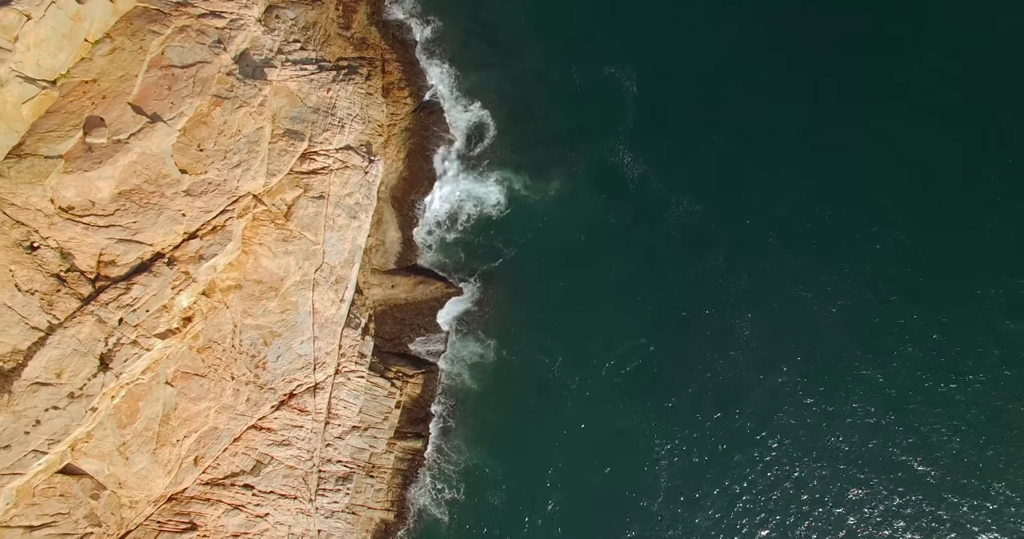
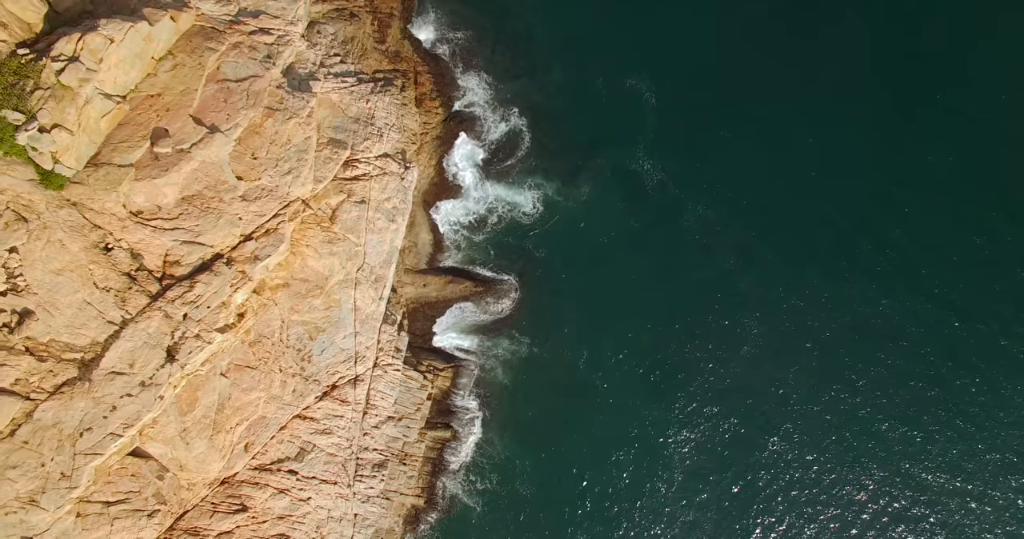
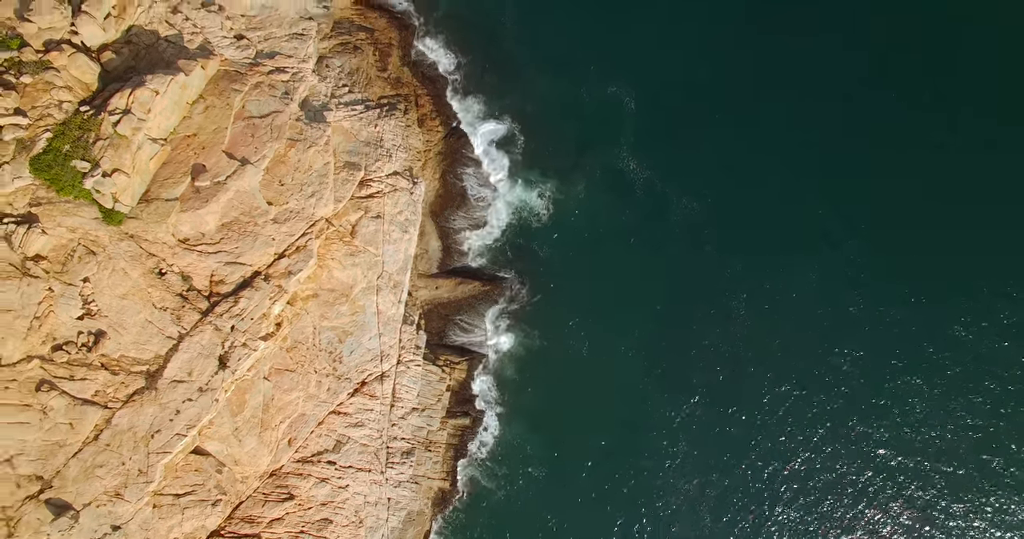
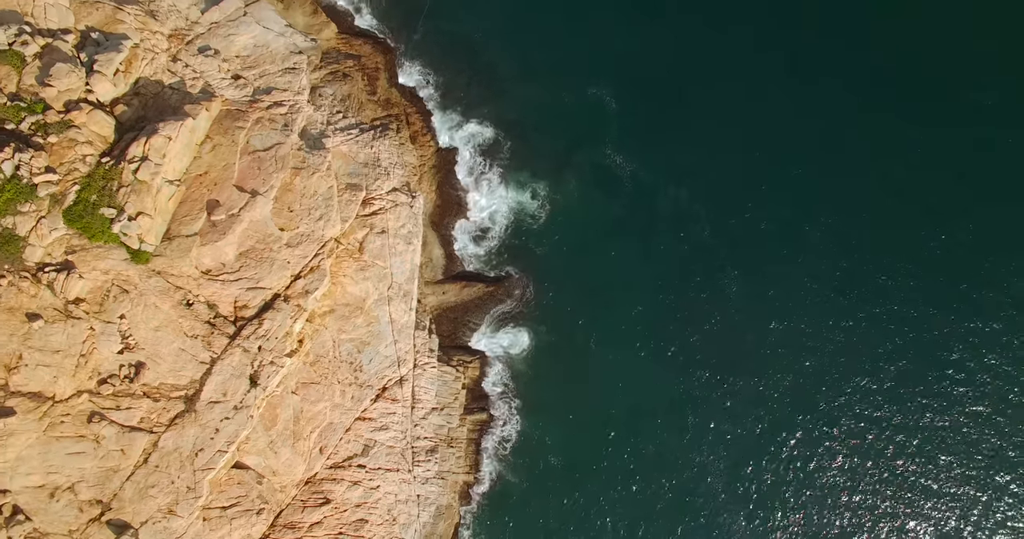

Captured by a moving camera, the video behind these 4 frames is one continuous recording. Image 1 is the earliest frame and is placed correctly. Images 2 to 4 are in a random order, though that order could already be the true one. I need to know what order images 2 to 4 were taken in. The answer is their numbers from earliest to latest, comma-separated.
2, 3, 4
